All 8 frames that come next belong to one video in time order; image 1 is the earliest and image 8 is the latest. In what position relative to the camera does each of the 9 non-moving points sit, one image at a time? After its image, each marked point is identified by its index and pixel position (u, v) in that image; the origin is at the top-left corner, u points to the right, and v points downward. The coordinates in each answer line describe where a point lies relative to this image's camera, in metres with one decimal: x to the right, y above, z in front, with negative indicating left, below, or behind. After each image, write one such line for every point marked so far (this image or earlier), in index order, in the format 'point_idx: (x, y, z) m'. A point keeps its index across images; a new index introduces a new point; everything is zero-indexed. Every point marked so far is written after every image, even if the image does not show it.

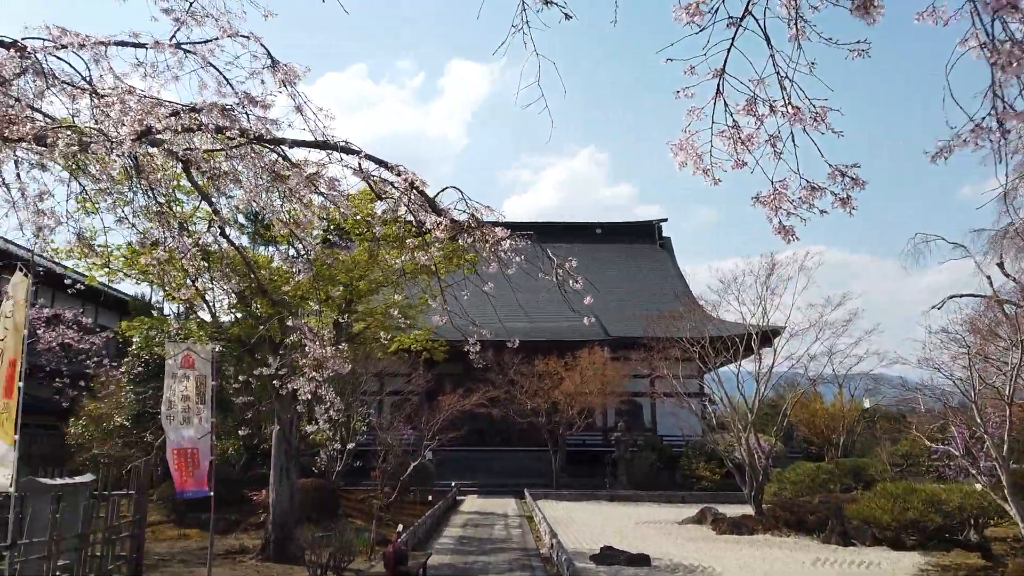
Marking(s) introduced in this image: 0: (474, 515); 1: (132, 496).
0: (-0.8, -4.7, +15.9) m
1: (-4.0, -2.2, +7.9) m
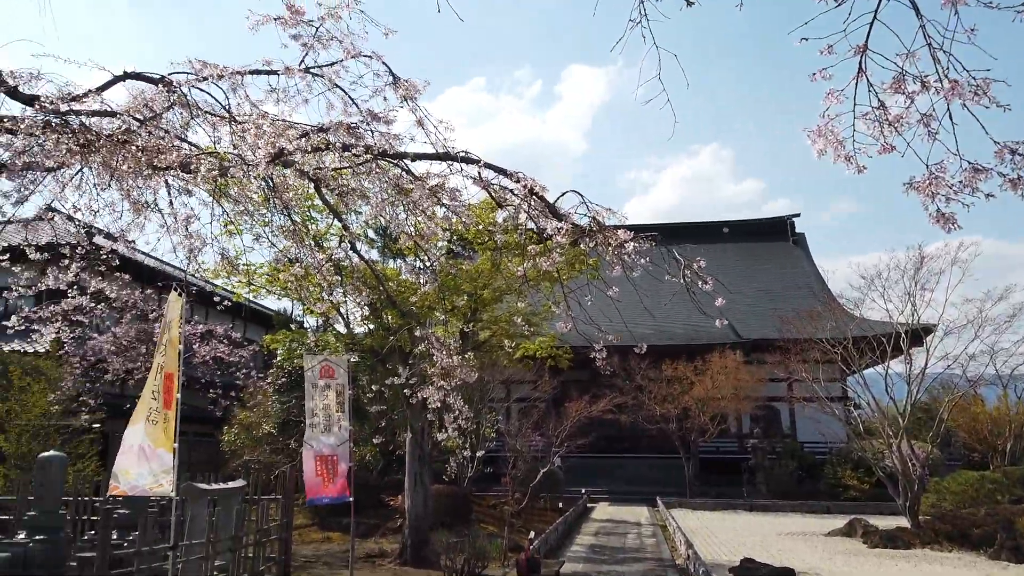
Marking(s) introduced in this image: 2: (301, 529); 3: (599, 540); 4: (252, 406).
0: (+2.0, -4.8, +15.7) m
1: (-2.6, -2.3, +8.4) m
2: (-3.4, -3.9, +12.4) m
3: (+1.5, -4.5, +13.5) m
4: (-4.7, -2.1, +13.7) m
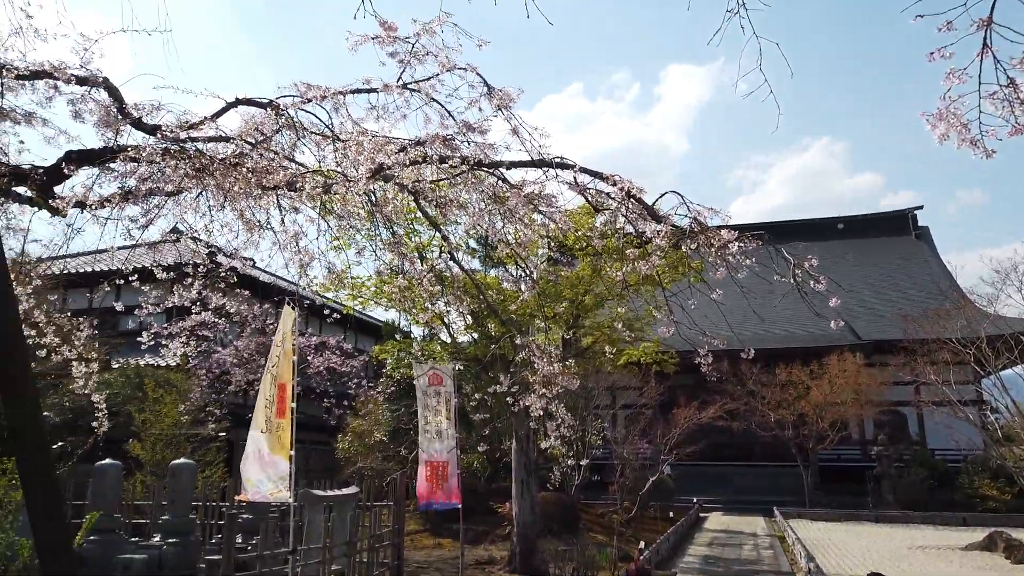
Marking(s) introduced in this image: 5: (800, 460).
0: (+4.2, -4.9, +15.2) m
1: (-1.4, -2.5, +8.6) m
2: (-1.6, -4.1, +12.6) m
3: (+3.5, -4.5, +13.1) m
4: (-2.8, -2.4, +14.2) m
5: (+7.4, -4.4, +19.6) m
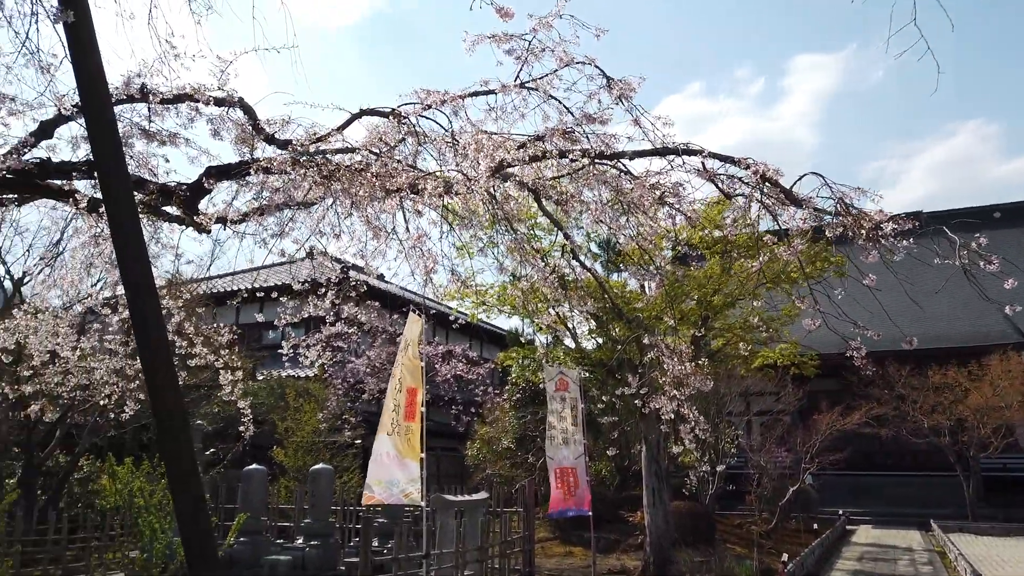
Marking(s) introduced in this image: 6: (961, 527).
0: (+6.7, -4.8, +14.1) m
1: (+0.1, -2.5, +8.6) m
2: (+0.5, -4.2, +12.6) m
3: (+5.6, -4.5, +12.2) m
4: (-0.4, -2.5, +14.3) m
5: (+10.6, -4.3, +18.0) m
6: (+9.8, -5.2, +16.7) m
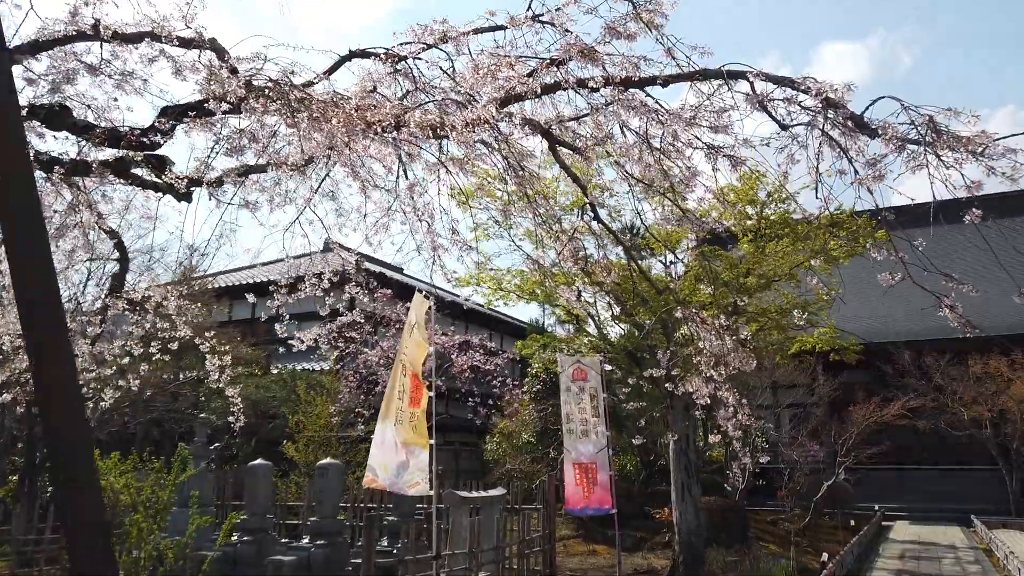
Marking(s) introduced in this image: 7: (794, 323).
0: (+7.0, -4.5, +13.4) m
1: (+0.3, -2.3, +8.0) m
2: (+0.9, -4.0, +12.0) m
3: (+6.0, -4.2, +11.5) m
4: (0.0, -2.3, +13.7) m
5: (+11.1, -4.0, +17.2) m
6: (+10.3, -4.9, +15.9) m
7: (+3.6, -0.4, +9.7) m
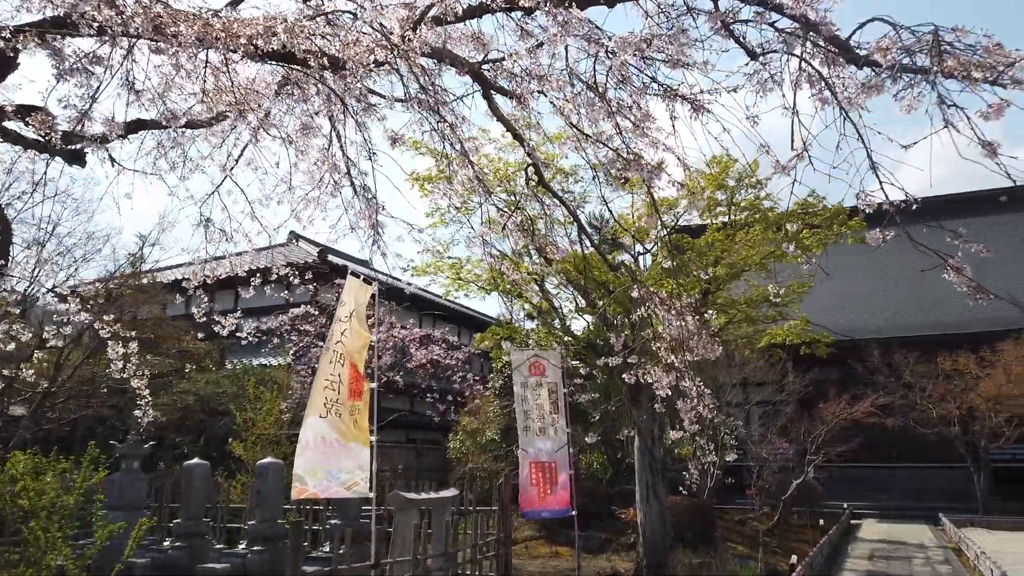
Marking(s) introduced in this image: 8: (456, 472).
0: (+6.4, -4.4, +13.2) m
1: (-0.2, -2.2, +7.5) m
2: (+0.3, -3.9, +11.6) m
3: (+5.4, -4.1, +11.3) m
4: (-0.7, -2.2, +13.2) m
5: (+10.3, -3.9, +17.1) m
6: (+9.5, -4.8, +15.7) m
7: (+3.1, -0.3, +9.3) m
8: (-1.0, -3.3, +13.8) m
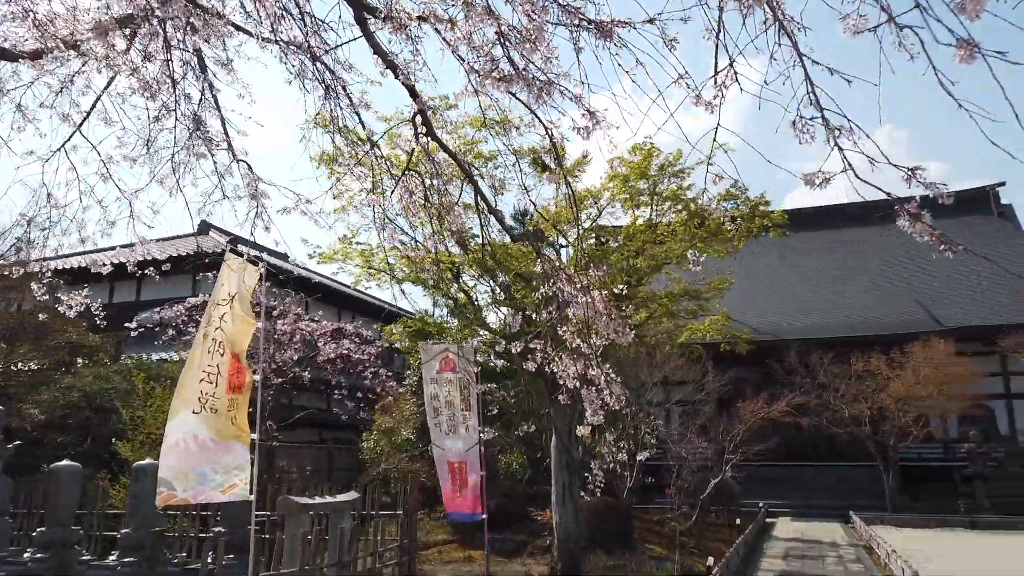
0: (+4.9, -4.4, +13.2) m
1: (-1.0, -2.1, +7.0) m
2: (-1.0, -3.7, +11.1) m
3: (+4.1, -4.1, +11.2) m
4: (-2.1, -2.0, +12.7) m
5: (+8.5, -3.9, +17.5) m
6: (+7.8, -4.8, +16.1) m
7: (+2.1, -0.3, +9.1) m
8: (-2.5, -3.2, +13.1) m
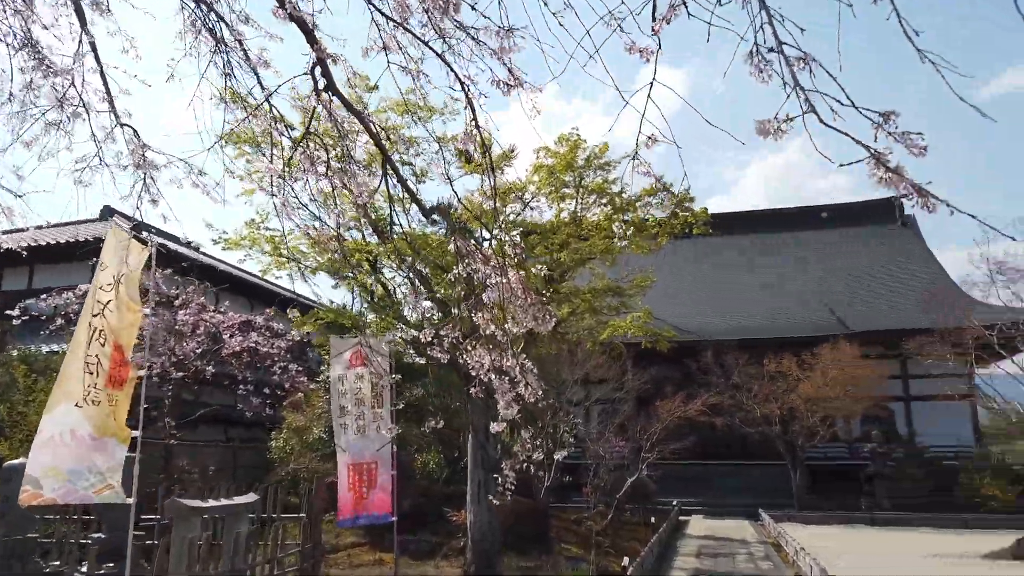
0: (+3.4, -4.4, +13.4) m
1: (-1.8, -2.0, +6.6) m
2: (-2.2, -3.6, +10.6) m
3: (+2.8, -4.1, +11.3) m
4: (-3.4, -1.9, +12.1) m
5: (+6.5, -4.0, +18.0) m
6: (+6.0, -4.9, +16.5) m
7: (+1.1, -0.2, +9.0) m
8: (-3.9, -3.0, +12.5) m
